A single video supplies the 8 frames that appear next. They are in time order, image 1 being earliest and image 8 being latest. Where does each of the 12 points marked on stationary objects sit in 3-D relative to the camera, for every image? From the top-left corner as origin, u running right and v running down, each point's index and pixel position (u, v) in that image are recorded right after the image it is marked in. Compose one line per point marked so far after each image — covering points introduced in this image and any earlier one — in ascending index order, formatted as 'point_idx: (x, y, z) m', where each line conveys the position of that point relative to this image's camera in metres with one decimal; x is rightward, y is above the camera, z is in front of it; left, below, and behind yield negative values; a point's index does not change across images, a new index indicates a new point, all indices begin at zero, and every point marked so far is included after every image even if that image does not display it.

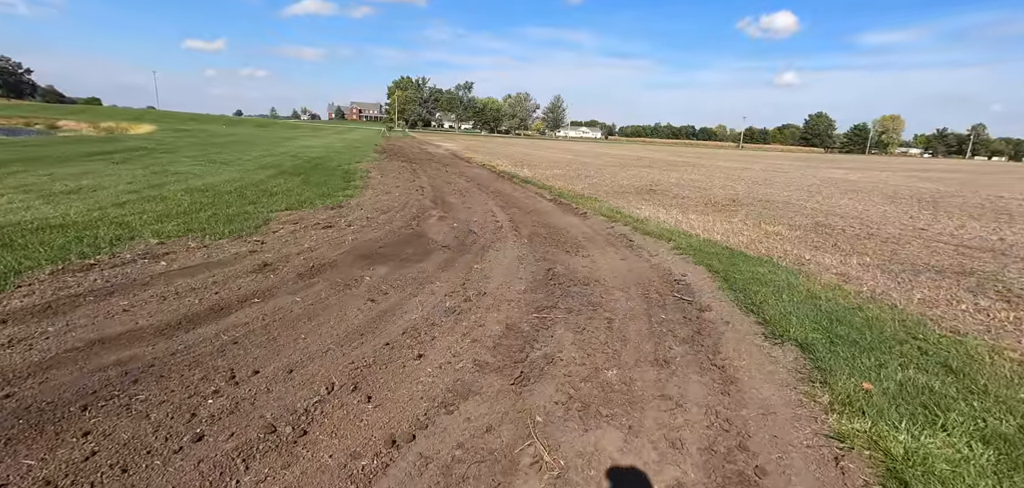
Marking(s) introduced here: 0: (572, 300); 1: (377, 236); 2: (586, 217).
0: (+0.7, -0.7, +6.3) m
1: (-2.1, +0.1, +8.3) m
2: (+1.7, +0.6, +12.6) m
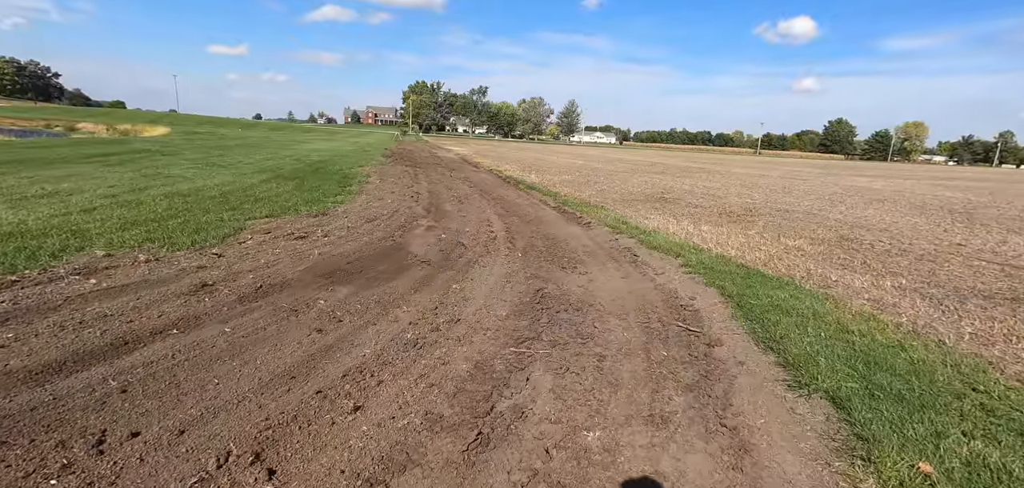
0: (+0.5, -0.9, +5.4) m
1: (-2.3, -0.1, +7.5) m
2: (+1.7, +0.3, +11.7) m
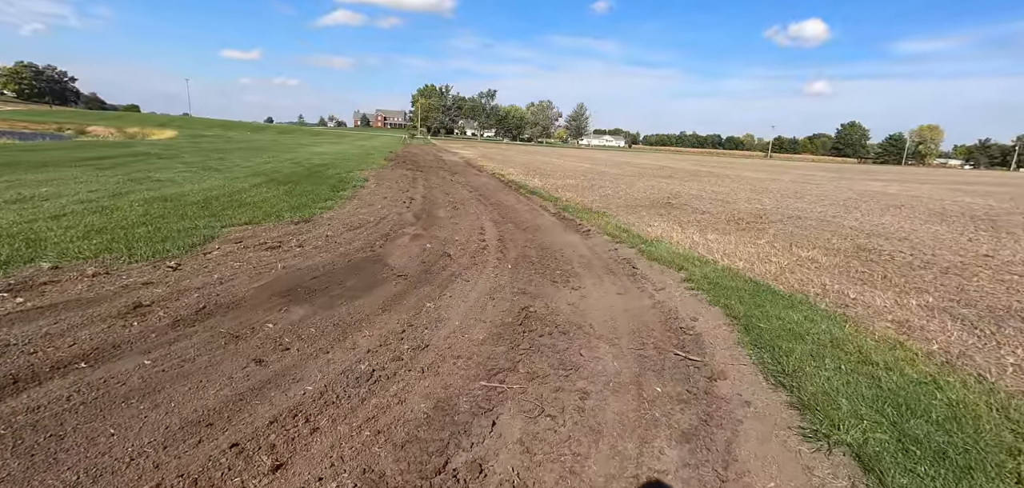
0: (+0.2, -1.0, +4.8) m
1: (-2.5, -0.2, +6.9) m
2: (+1.6, +0.2, +11.0) m
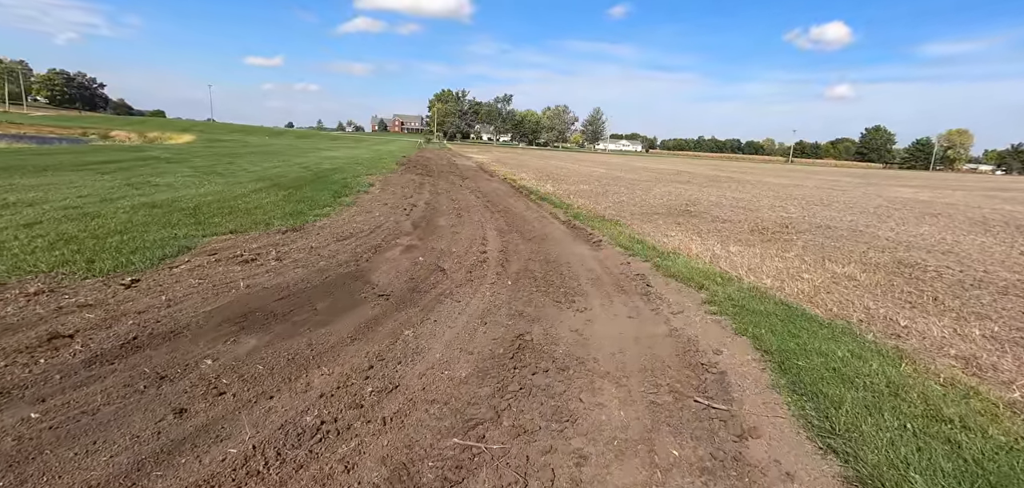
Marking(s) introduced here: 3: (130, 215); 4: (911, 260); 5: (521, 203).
0: (+0.1, -1.2, +3.9) m
1: (-2.5, -0.4, +6.2) m
2: (+1.6, -0.1, +10.2) m
3: (-7.4, +0.6, +10.4) m
4: (+7.1, -0.3, +9.6) m
5: (+0.3, +1.3, +17.3) m
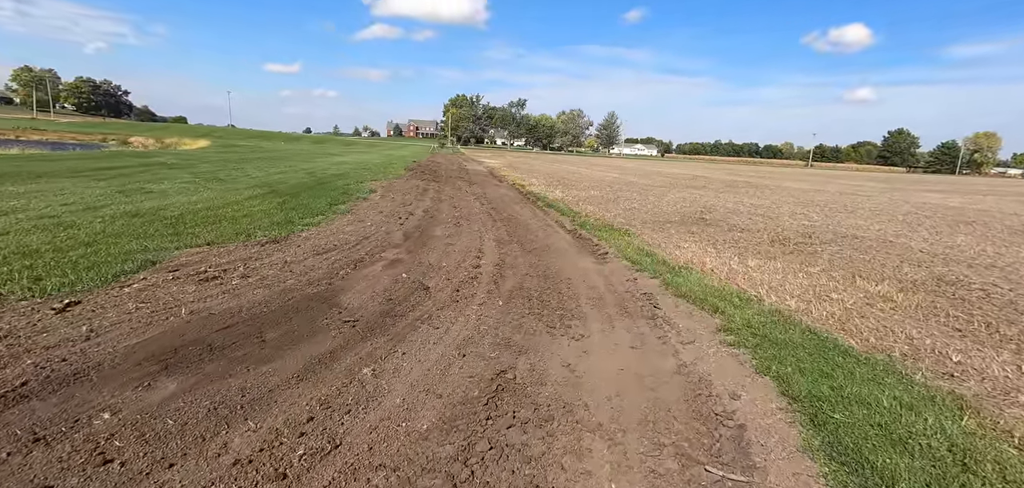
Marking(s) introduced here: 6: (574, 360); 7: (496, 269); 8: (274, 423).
0: (-0.1, -1.3, +3.2) m
1: (-2.7, -0.6, +5.4) m
2: (+1.6, -0.3, +9.4) m
3: (-7.4, +0.4, +9.8) m
4: (+7.0, -0.5, +8.6) m
5: (+0.4, +1.1, +16.6) m
6: (+0.6, -1.1, +5.0) m
7: (-0.2, -0.4, +8.4) m
8: (-1.5, -1.1, +3.4) m
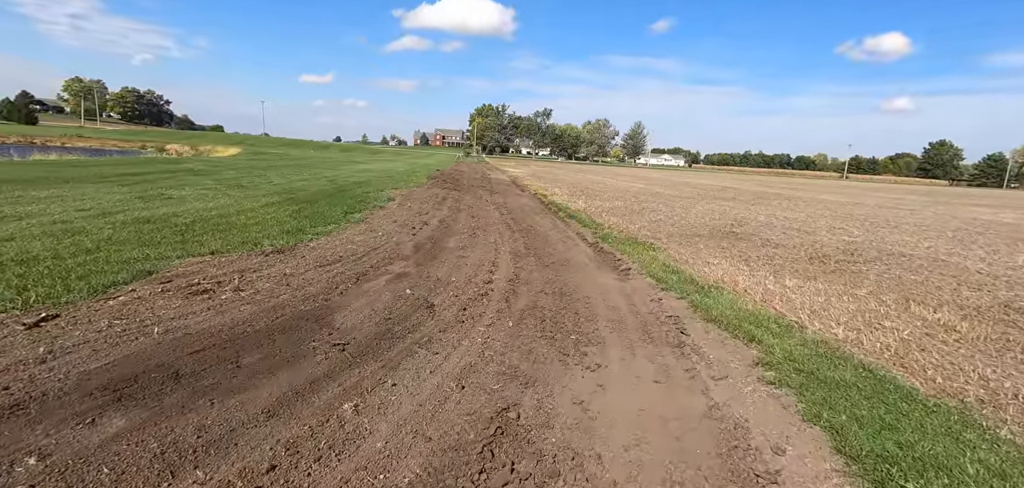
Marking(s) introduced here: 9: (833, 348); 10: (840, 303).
0: (-0.1, -1.5, +2.6) m
1: (-2.6, -0.7, +5.0) m
2: (+1.9, -0.5, +8.7) m
3: (-7.1, +0.2, +9.6) m
4: (+7.2, -0.8, +7.7) m
5: (+1.0, +0.7, +16.0) m
6: (+0.6, -1.2, +4.4) m
7: (0.0, -0.6, +7.8) m
8: (-1.5, -1.2, +2.9) m
9: (+3.2, -1.0, +5.4) m
10: (+4.5, -0.8, +7.4) m
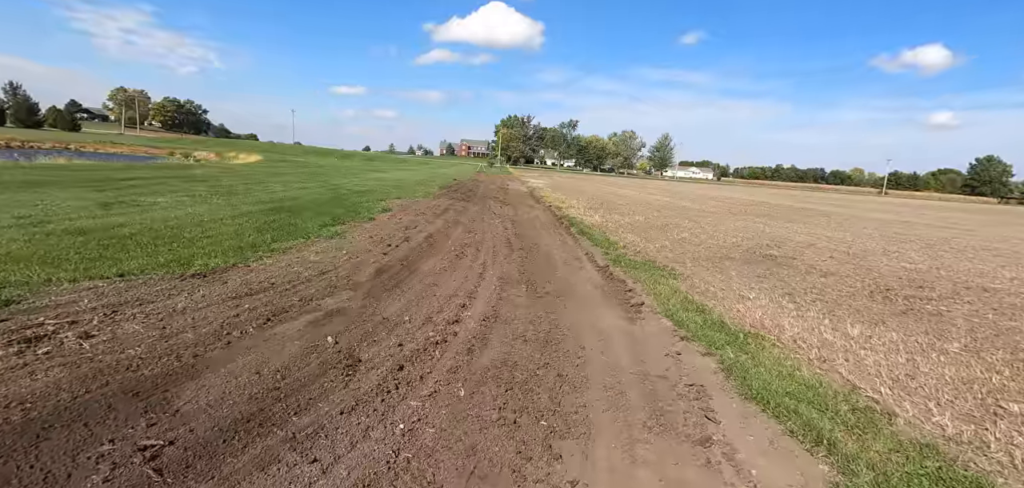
0: (-0.7, -1.7, +0.7) m
1: (-3.0, -0.9, +3.3) m
2: (+1.6, -0.9, +6.8) m
3: (-7.3, 0.0, +8.1) m
4: (+6.9, -1.3, +5.5) m
5: (+1.1, +0.2, +14.1) m
6: (+0.1, -1.5, +2.5) m
7: (-0.3, -0.9, +6.0) m
8: (-2.1, -1.4, +1.2) m
9: (+2.8, -1.3, +3.4) m
10: (+4.2, -1.2, +5.3) m
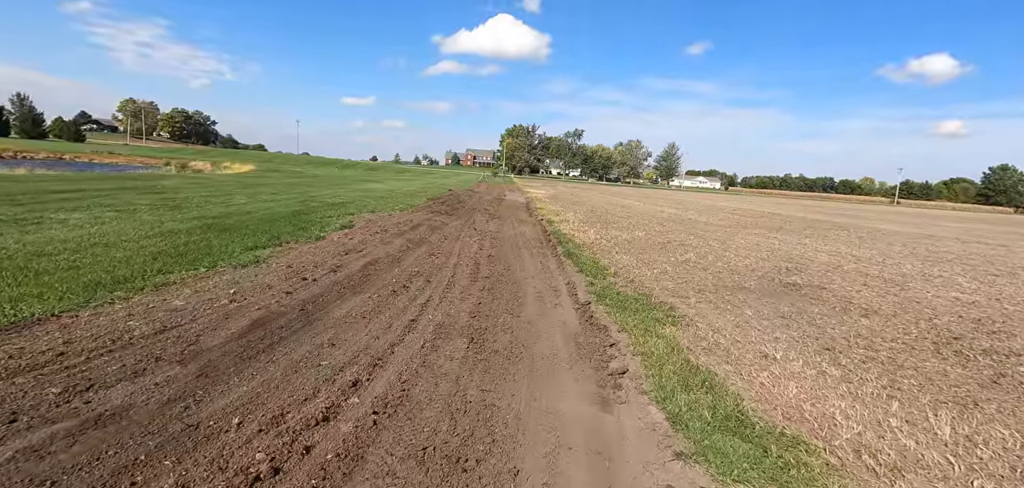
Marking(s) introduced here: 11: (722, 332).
0: (-1.5, -2.0, -1.5) m
1: (-3.8, -1.3, +1.1) m
2: (+0.9, -1.3, +4.6) m
3: (-8.0, -0.4, +6.0) m
4: (+6.2, -1.7, +3.2) m
5: (+0.5, -0.4, +11.9) m
6: (-0.7, -1.8, +0.3) m
7: (-1.1, -1.3, +3.8) m
8: (-2.9, -1.8, -1.1) m
9: (+2.0, -1.7, +1.2) m
10: (+3.4, -1.5, +3.1) m
11: (+2.6, -1.1, +6.7) m
